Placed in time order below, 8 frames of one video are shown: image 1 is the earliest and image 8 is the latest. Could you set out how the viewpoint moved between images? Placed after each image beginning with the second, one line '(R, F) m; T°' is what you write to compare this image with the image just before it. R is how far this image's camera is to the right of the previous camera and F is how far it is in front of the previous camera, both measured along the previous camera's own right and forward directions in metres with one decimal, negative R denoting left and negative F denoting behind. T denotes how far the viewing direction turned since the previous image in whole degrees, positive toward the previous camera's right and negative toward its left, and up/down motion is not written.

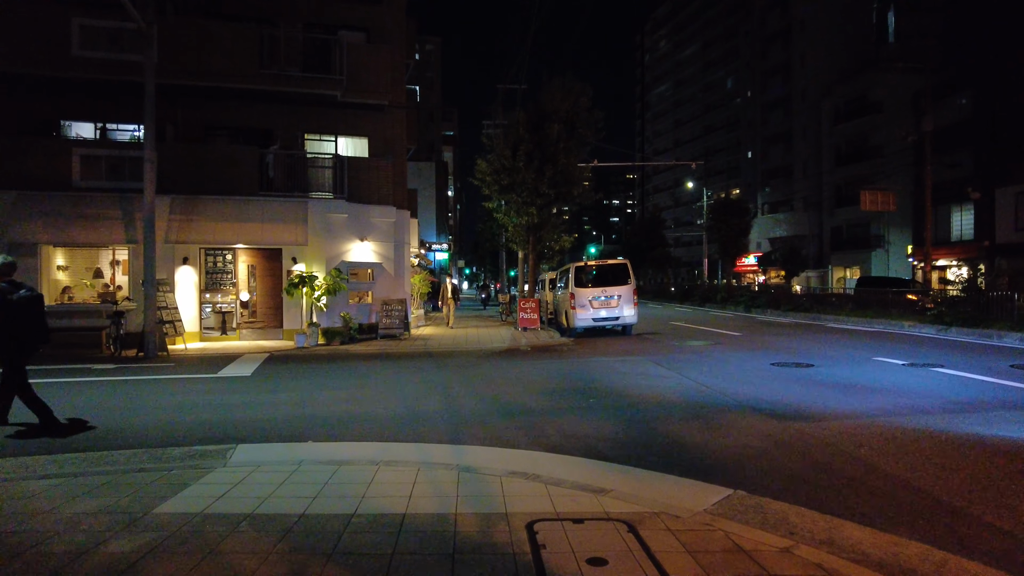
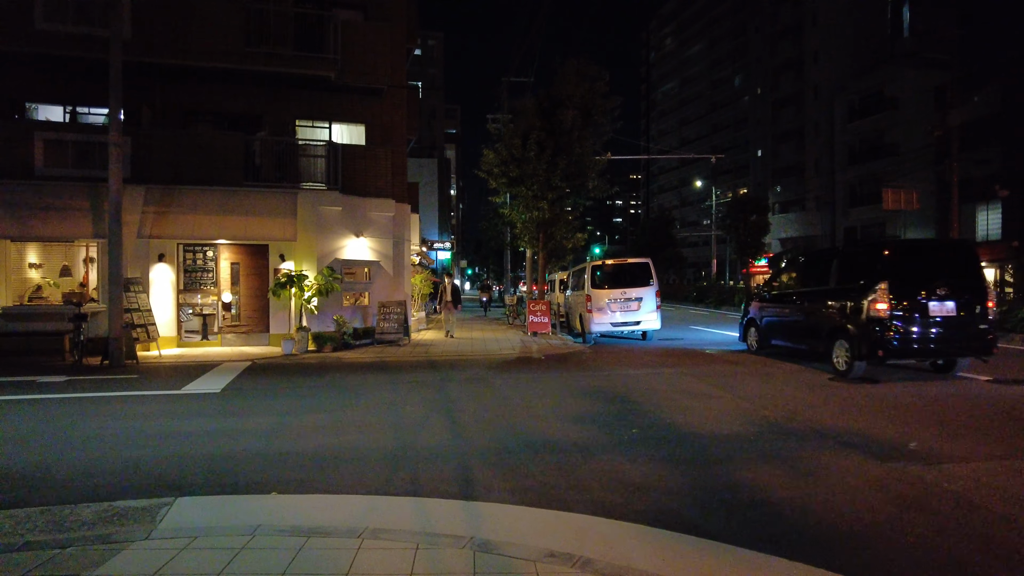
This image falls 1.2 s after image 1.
(-0.2, +1.8) m; 0°
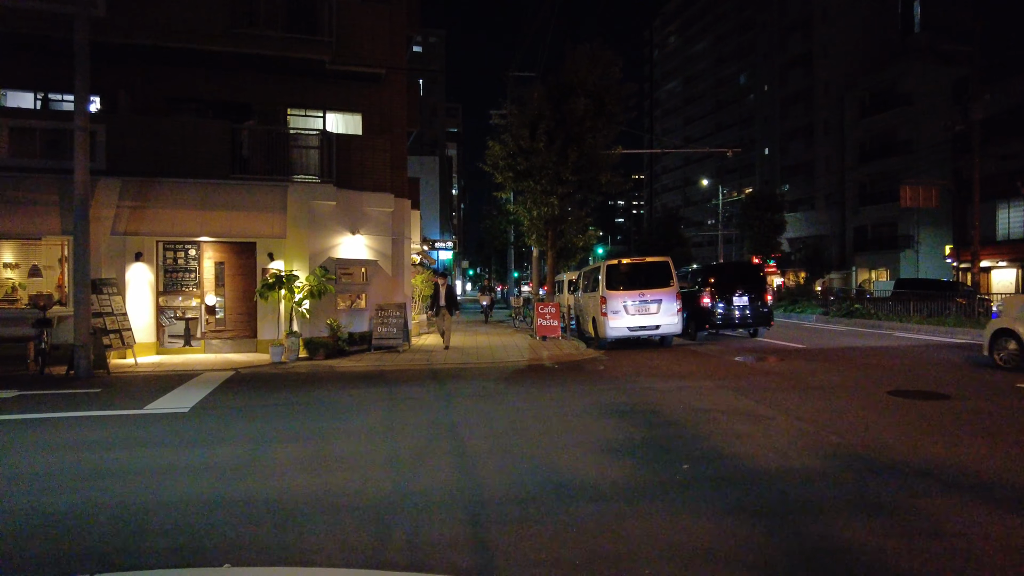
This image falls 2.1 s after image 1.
(-0.2, +1.4) m; 0°
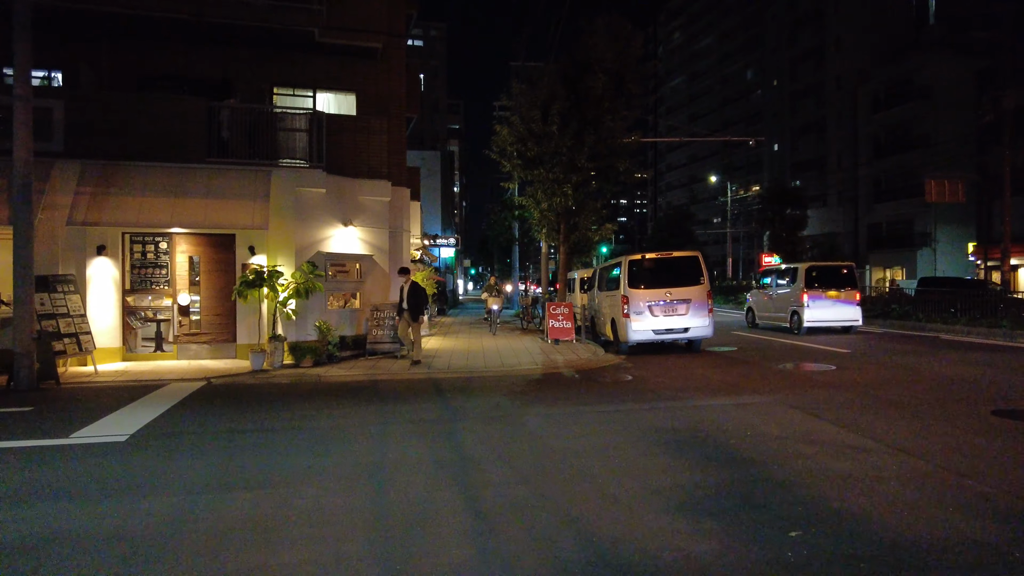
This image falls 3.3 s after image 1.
(-0.2, +1.8) m; 0°
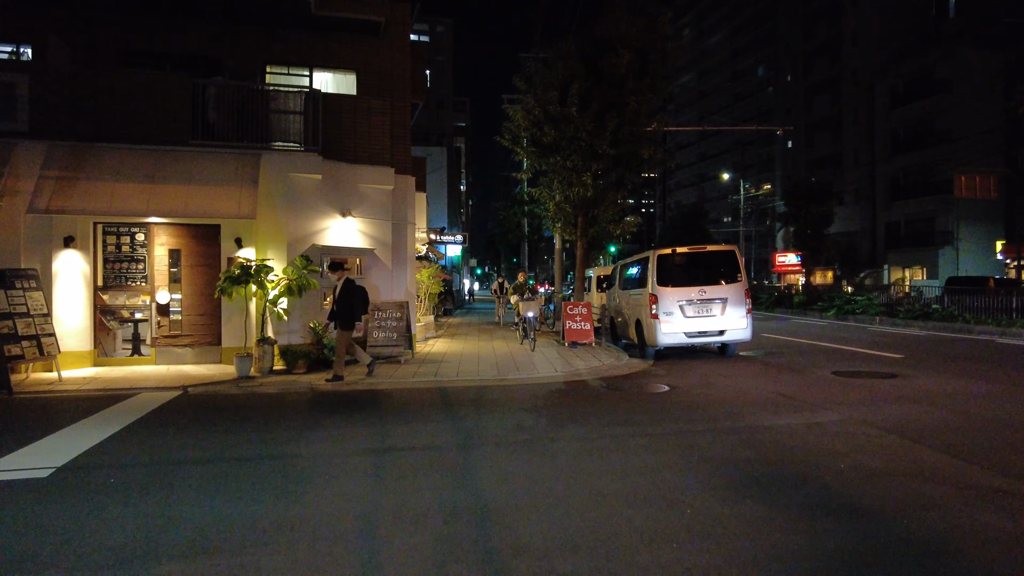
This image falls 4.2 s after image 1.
(-0.2, +1.5) m; 0°
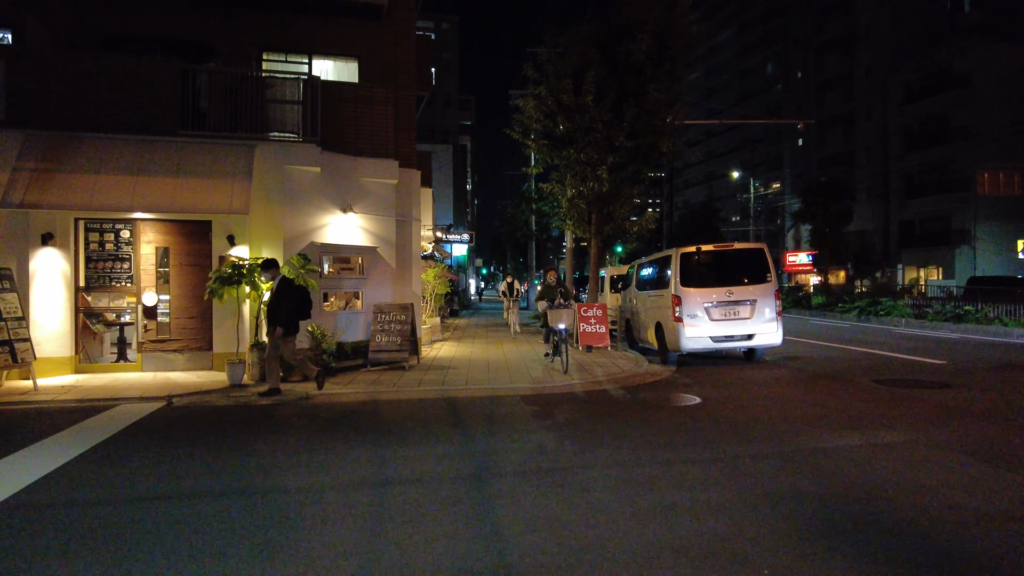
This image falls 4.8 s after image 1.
(-0.2, +0.9) m; 0°
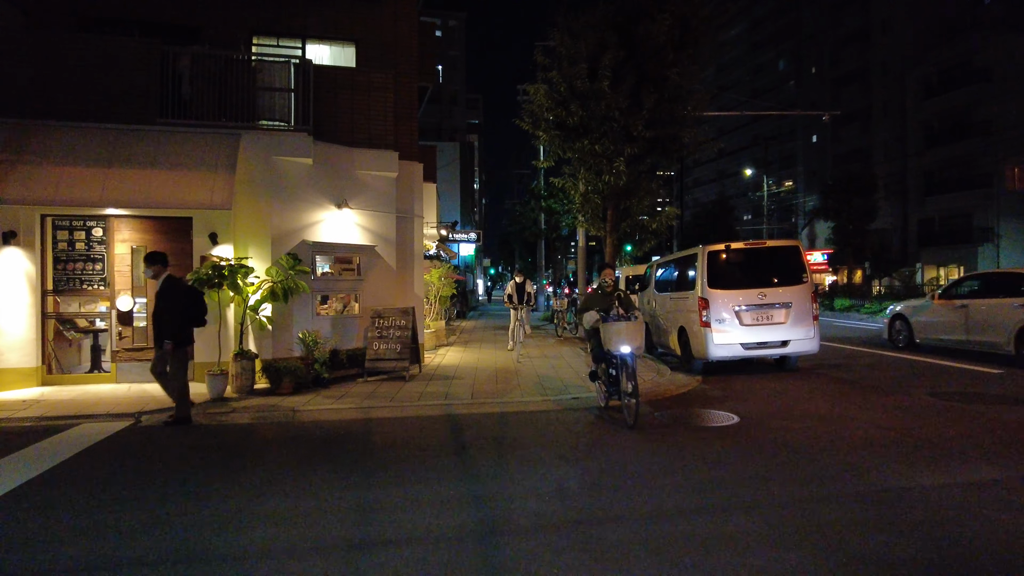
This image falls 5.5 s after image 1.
(0.0, +1.1) m; -1°
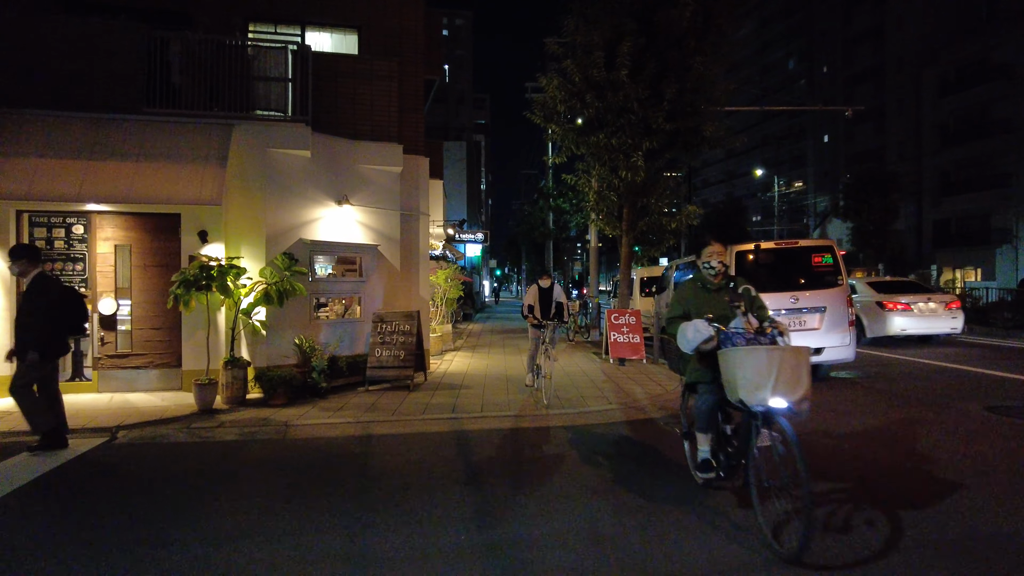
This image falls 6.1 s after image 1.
(-0.1, +0.8) m; -1°
